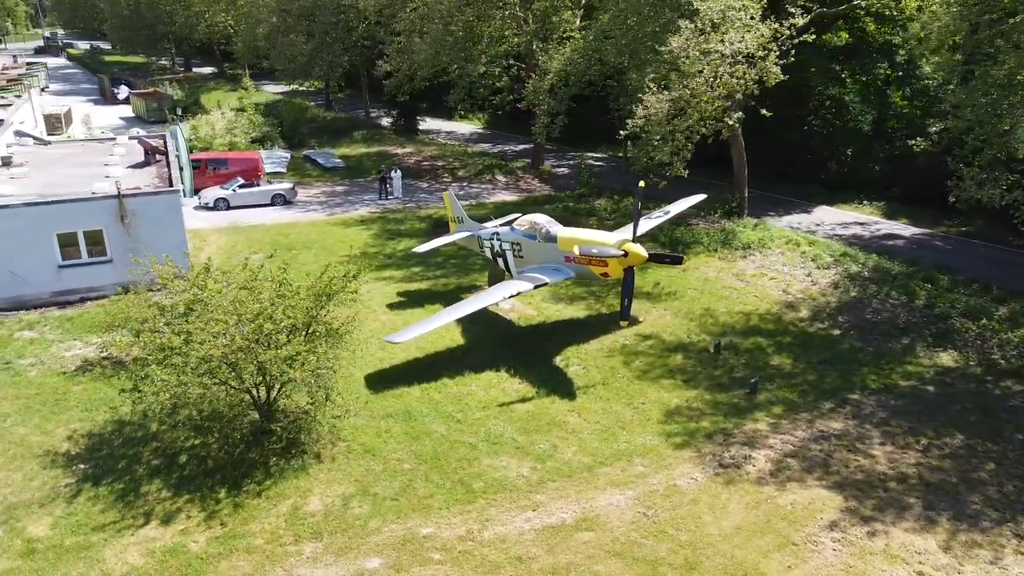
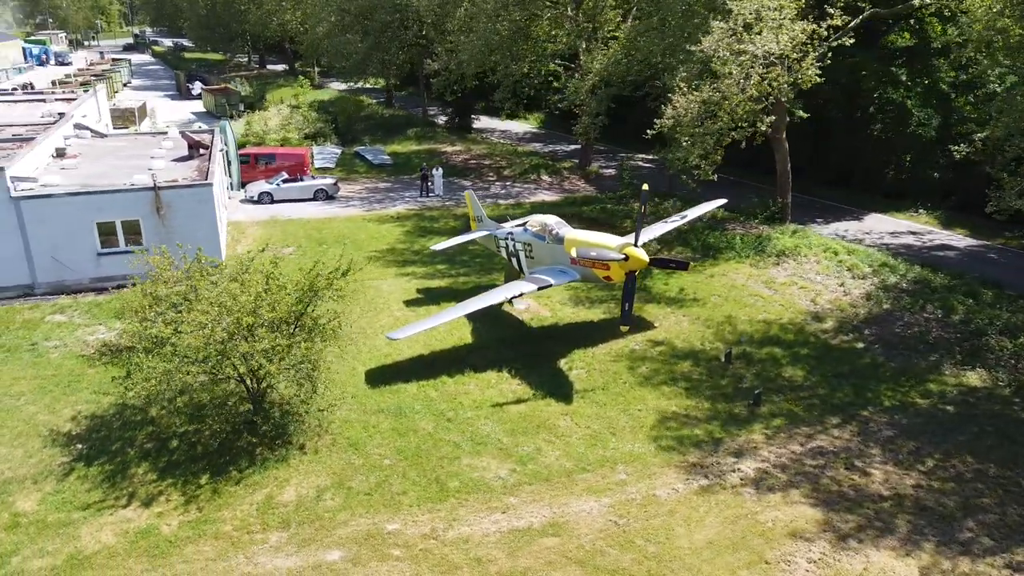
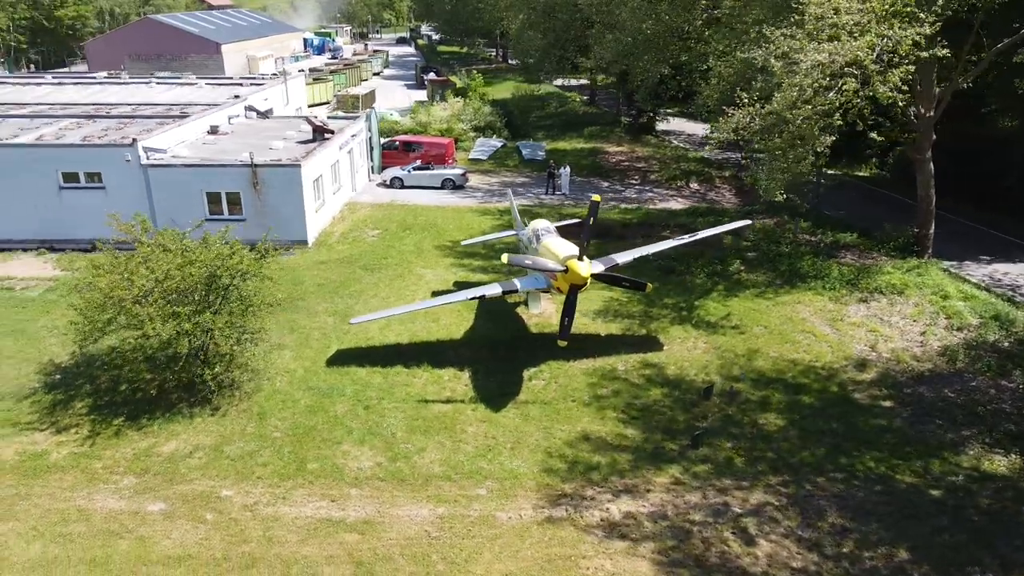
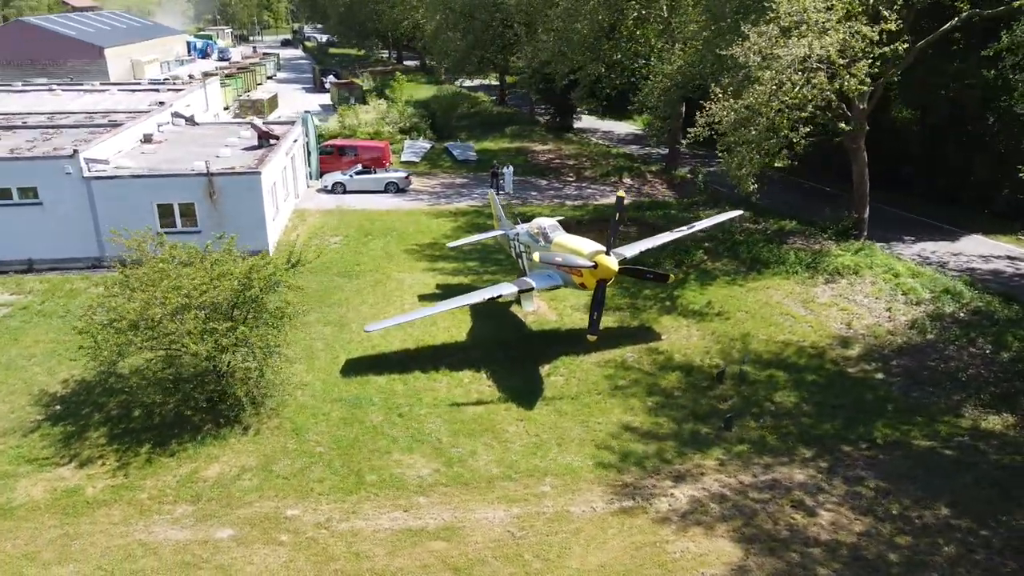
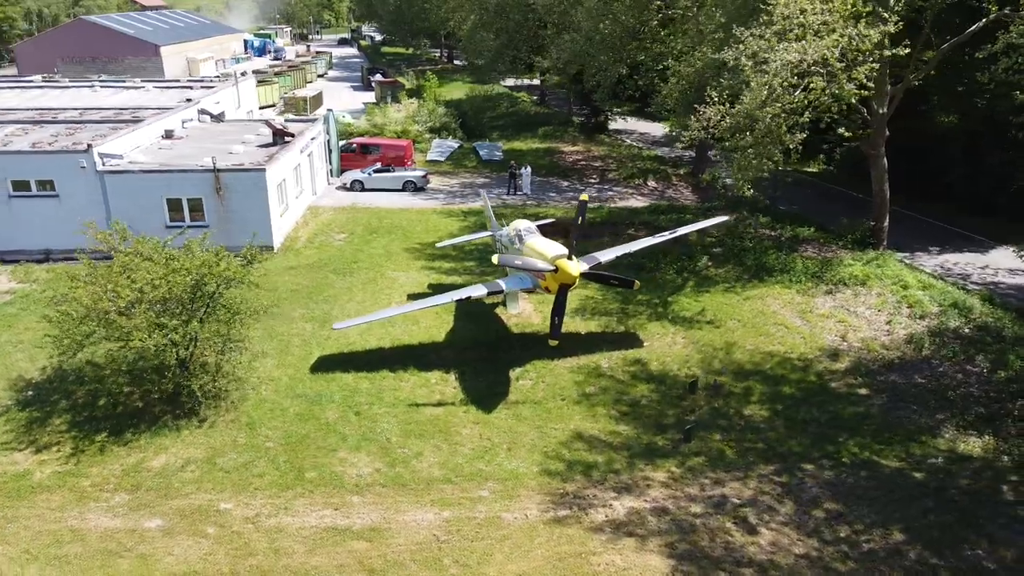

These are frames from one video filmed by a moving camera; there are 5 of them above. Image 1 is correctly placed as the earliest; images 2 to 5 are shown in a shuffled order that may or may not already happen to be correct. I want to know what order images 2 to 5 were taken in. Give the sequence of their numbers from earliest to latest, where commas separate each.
2, 4, 5, 3
